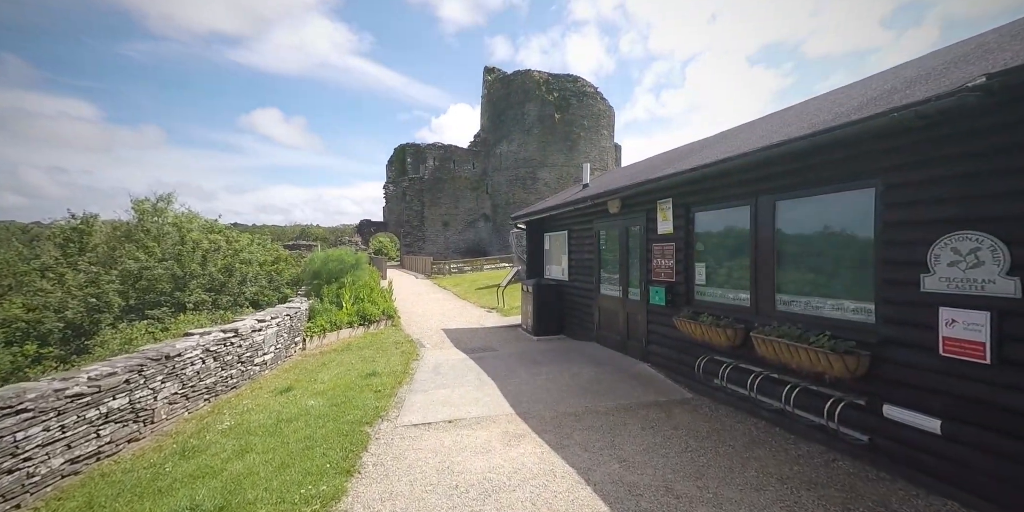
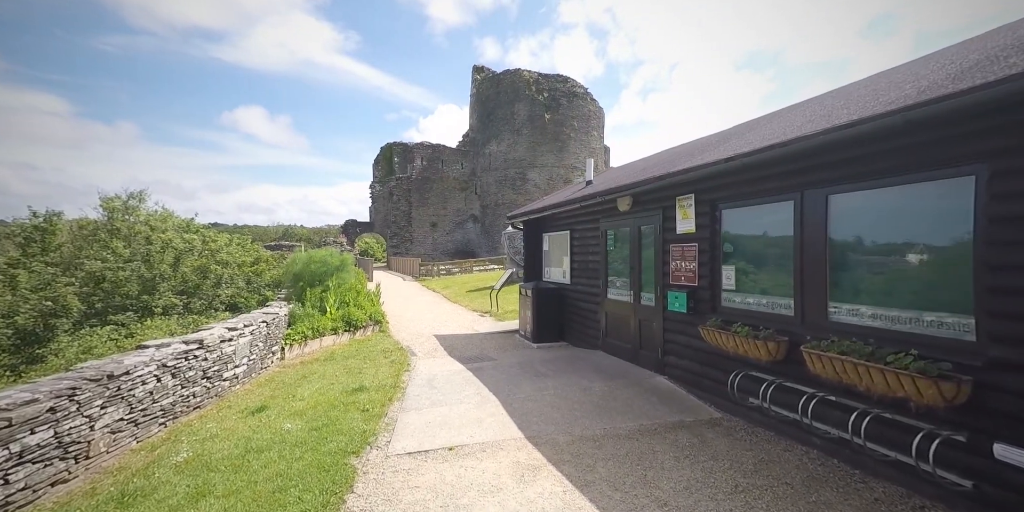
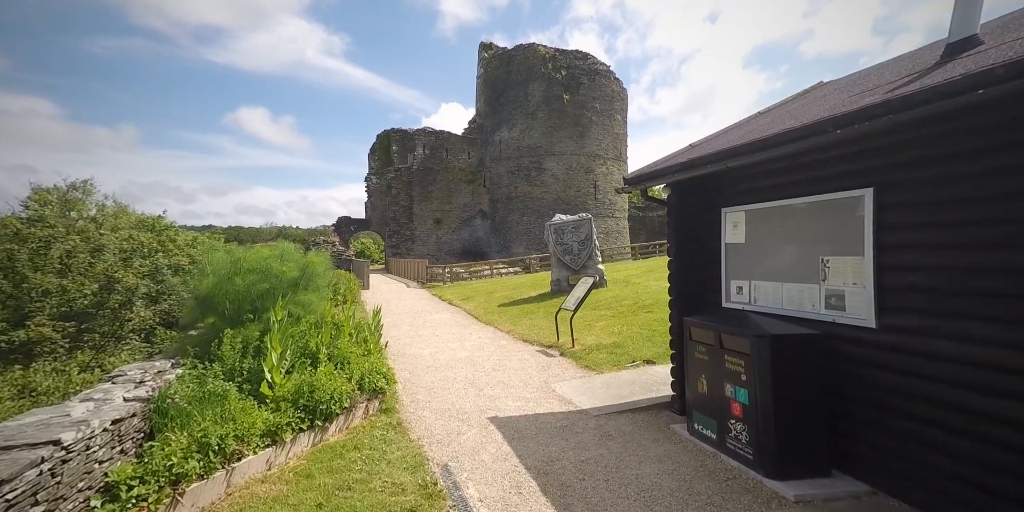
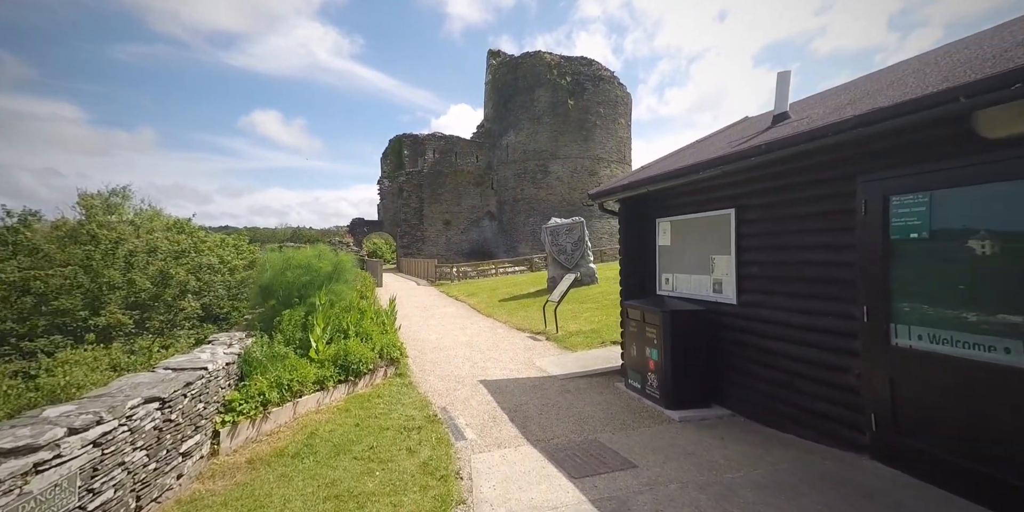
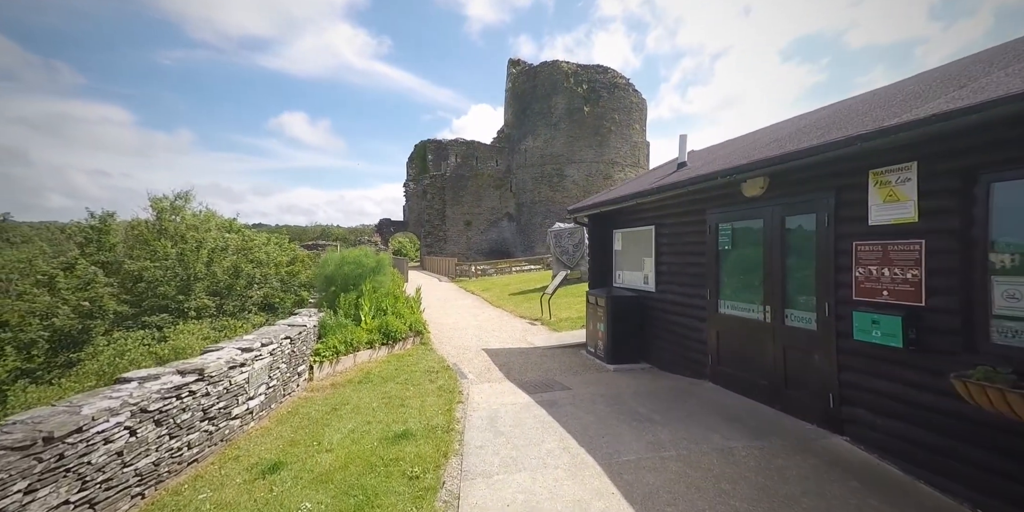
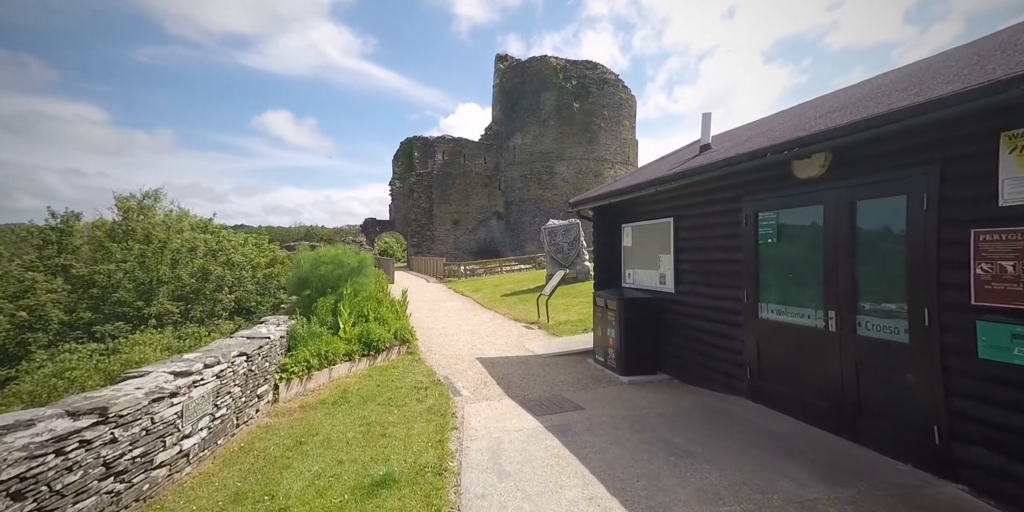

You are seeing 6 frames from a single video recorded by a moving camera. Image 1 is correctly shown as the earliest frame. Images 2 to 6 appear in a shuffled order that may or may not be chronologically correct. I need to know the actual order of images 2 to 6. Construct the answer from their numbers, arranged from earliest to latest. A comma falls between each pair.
2, 5, 6, 4, 3
